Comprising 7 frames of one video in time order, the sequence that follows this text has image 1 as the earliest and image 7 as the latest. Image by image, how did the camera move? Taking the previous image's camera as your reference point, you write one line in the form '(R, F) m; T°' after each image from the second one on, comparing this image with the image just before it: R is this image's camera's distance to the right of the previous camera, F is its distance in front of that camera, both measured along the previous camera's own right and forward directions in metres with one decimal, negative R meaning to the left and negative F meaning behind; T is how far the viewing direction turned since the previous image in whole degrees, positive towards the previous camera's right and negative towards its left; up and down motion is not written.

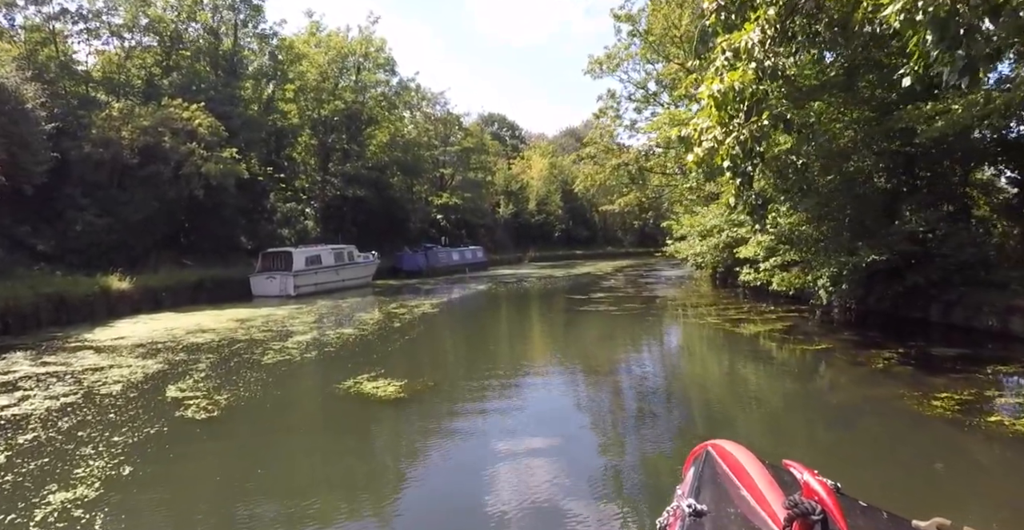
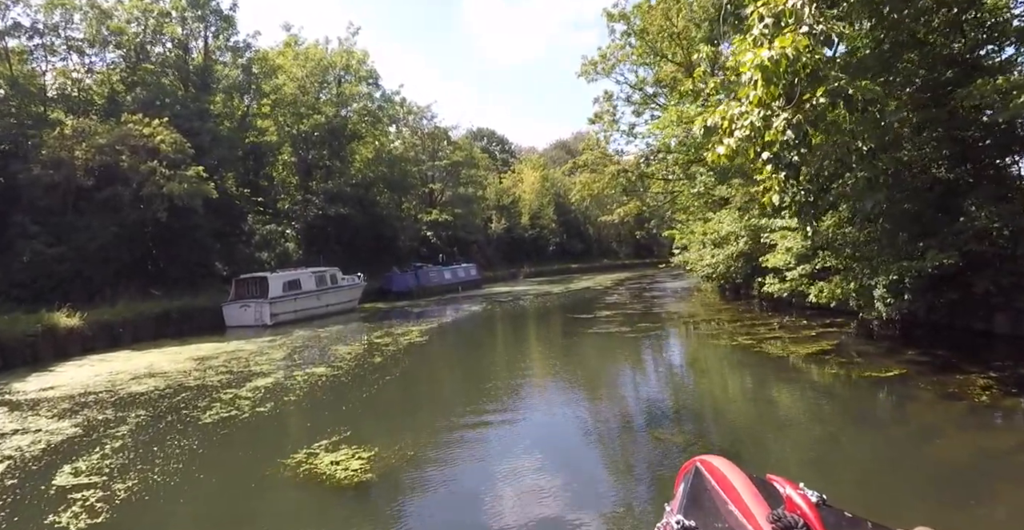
(-0.1, +2.2) m; +1°
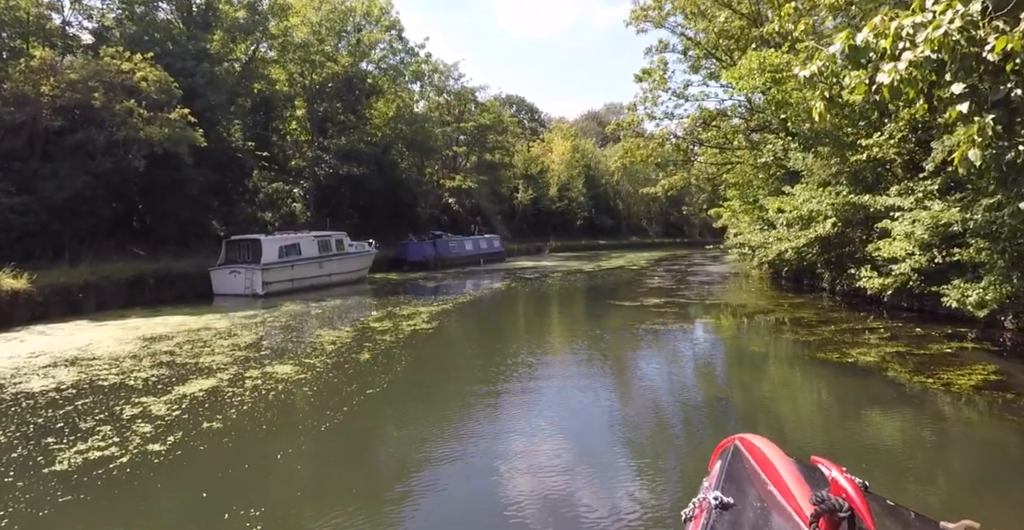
(-0.2, +3.4) m; -2°
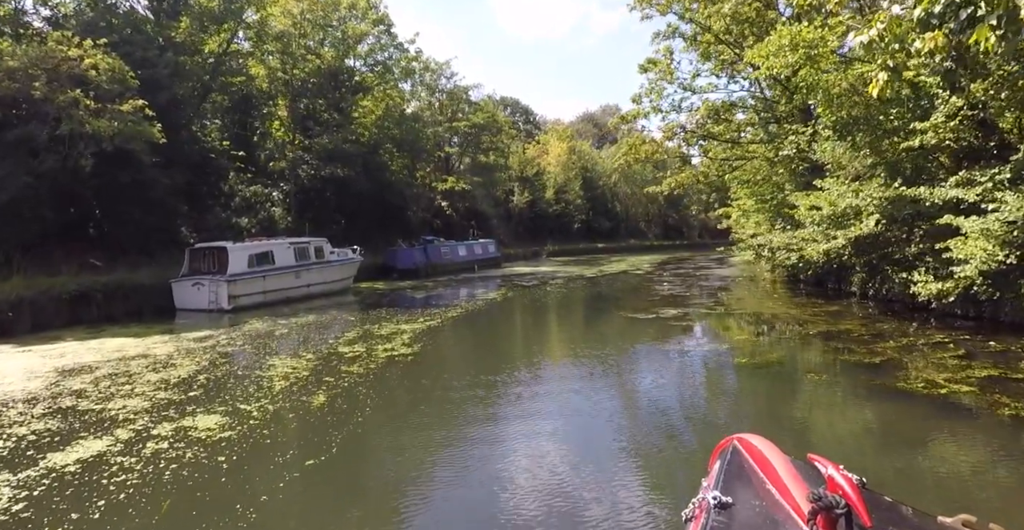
(0.0, +2.2) m; 0°
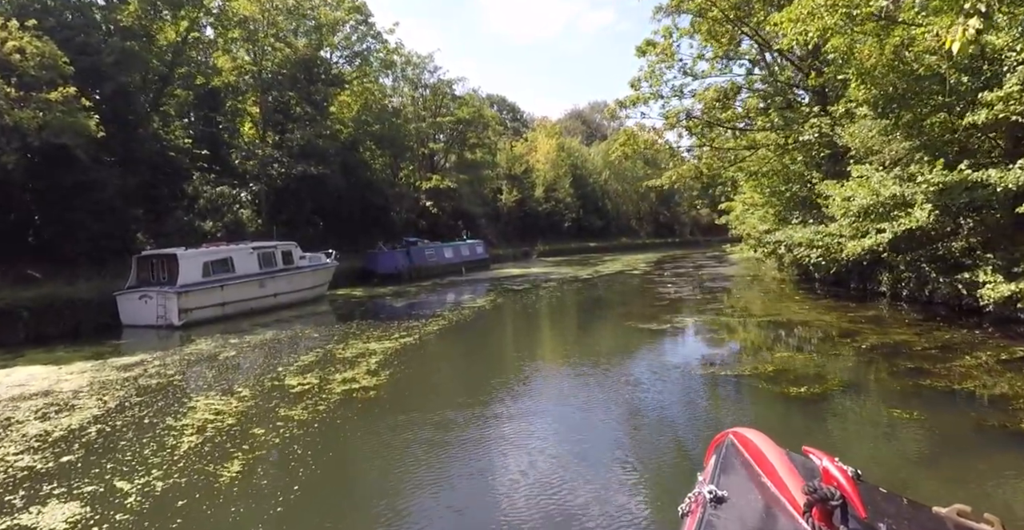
(0.0, +2.2) m; +1°
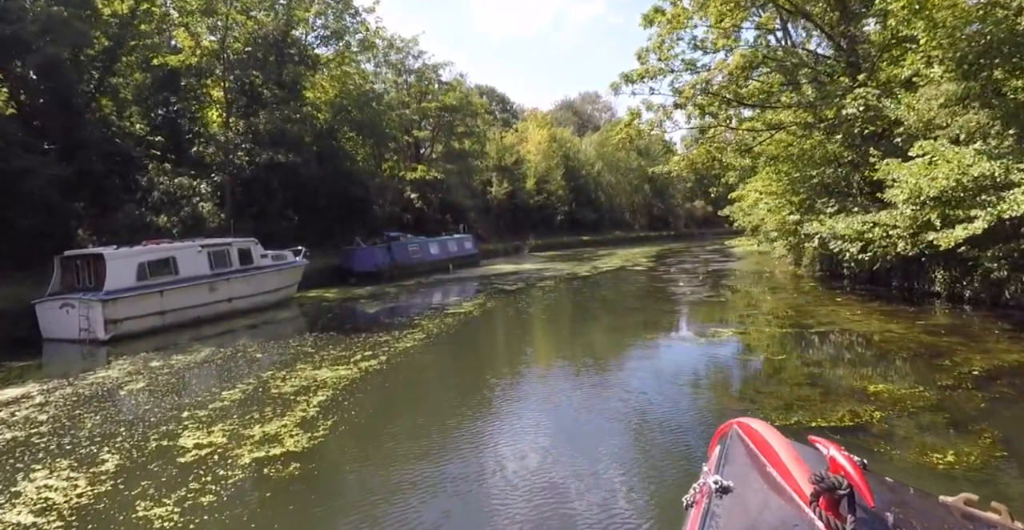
(0.0, +2.7) m; +1°
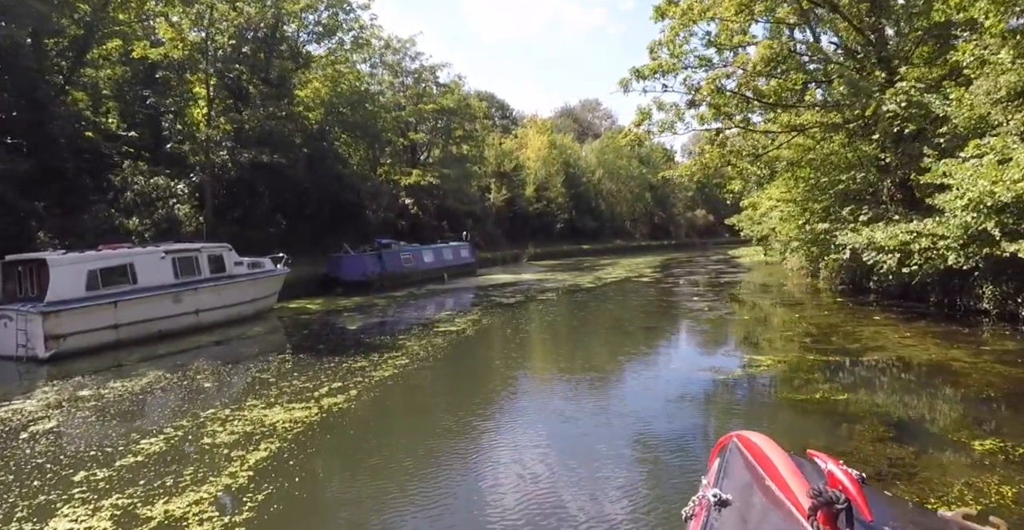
(0.0, +1.7) m; 0°
